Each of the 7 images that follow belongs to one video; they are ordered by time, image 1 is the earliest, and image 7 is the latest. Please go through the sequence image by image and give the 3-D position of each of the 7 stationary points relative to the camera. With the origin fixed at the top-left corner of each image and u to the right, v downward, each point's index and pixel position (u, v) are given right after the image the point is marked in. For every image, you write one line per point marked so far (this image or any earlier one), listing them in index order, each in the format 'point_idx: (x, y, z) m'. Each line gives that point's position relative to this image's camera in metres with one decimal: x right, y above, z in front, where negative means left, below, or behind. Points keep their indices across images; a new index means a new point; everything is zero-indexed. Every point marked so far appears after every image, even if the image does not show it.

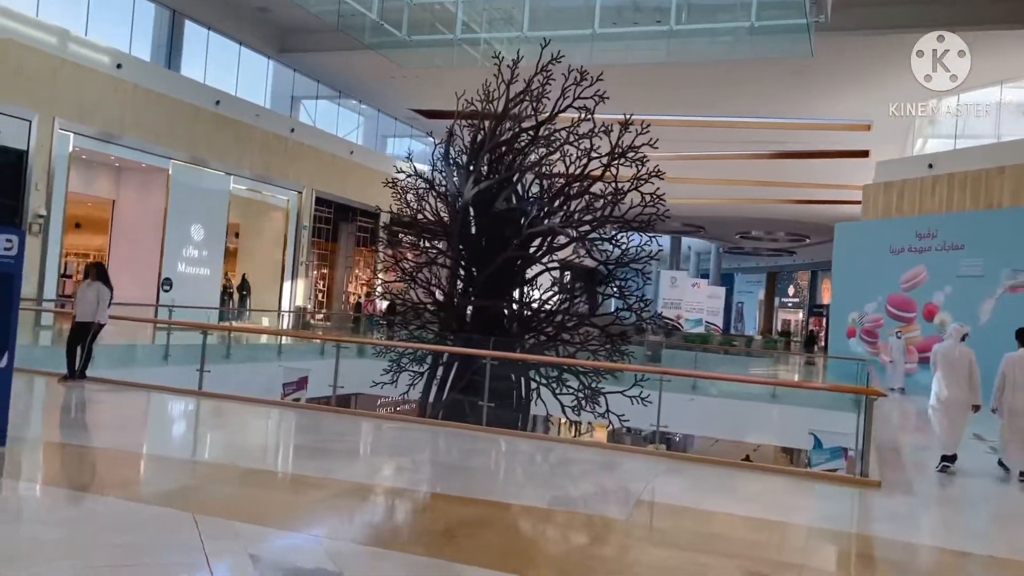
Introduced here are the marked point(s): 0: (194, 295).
0: (-5.9, -0.1, +15.2) m
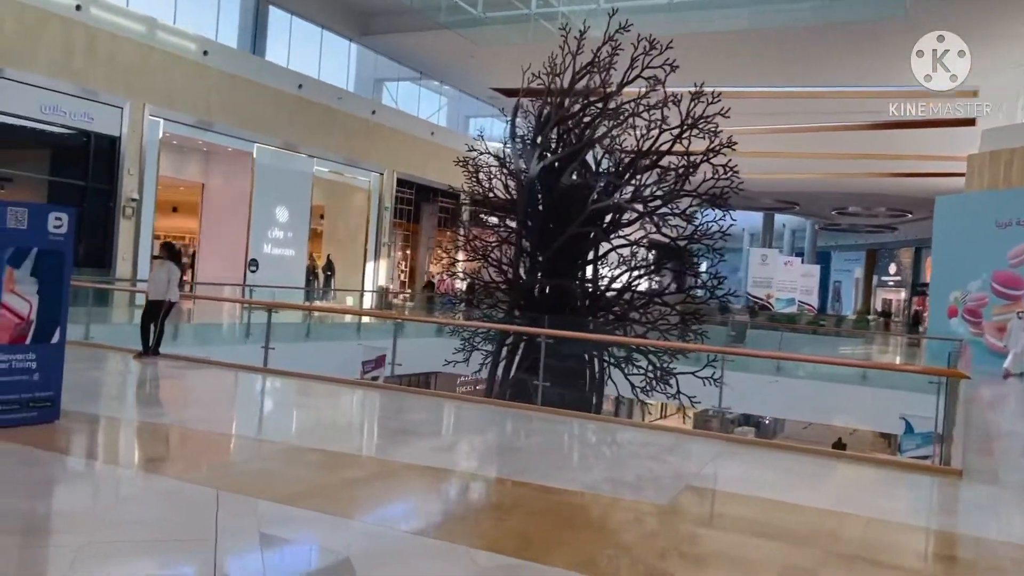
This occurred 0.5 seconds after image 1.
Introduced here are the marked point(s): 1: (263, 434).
0: (-4.4, +0.2, +15.6) m
1: (-1.7, -1.0, +5.7) m
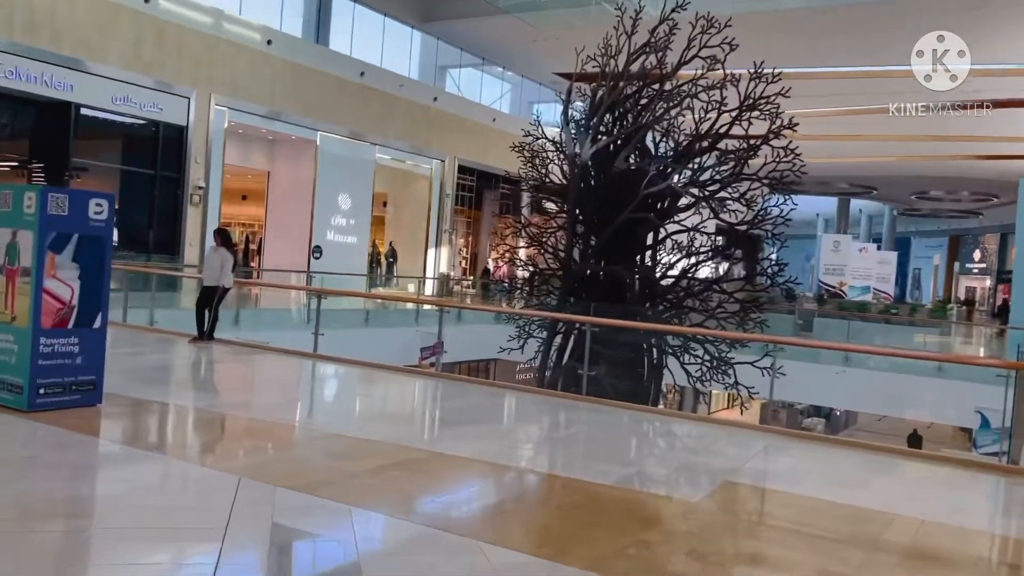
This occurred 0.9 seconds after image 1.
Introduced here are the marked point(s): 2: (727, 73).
0: (-3.3, +0.5, +15.8) m
1: (-1.4, -0.9, +5.7) m
2: (+1.9, +1.9, +7.3) m
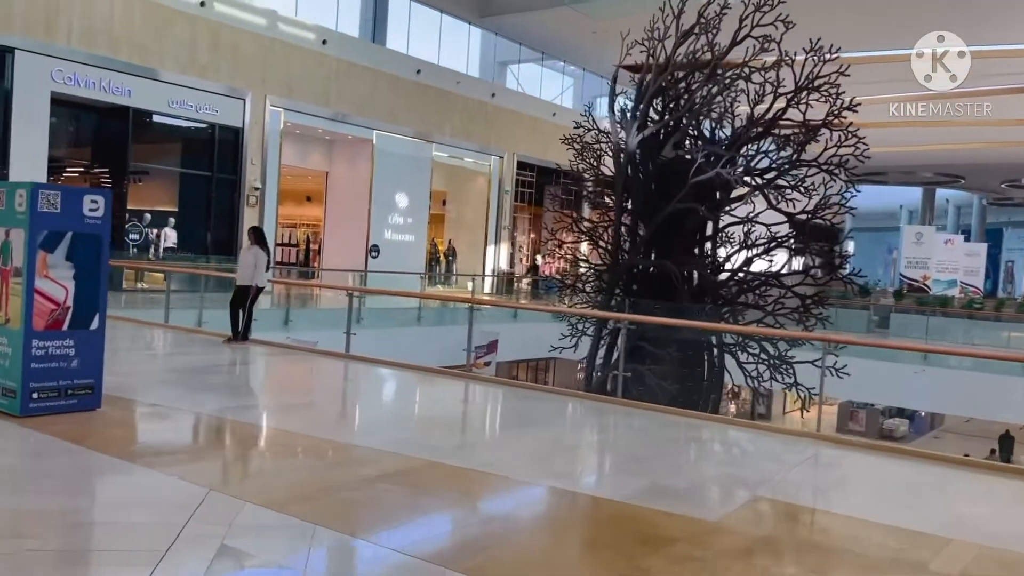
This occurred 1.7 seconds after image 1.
0: (-2.1, +0.5, +15.8) m
1: (-1.1, -0.9, +5.5) m
2: (+2.2, +1.9, +6.8) m
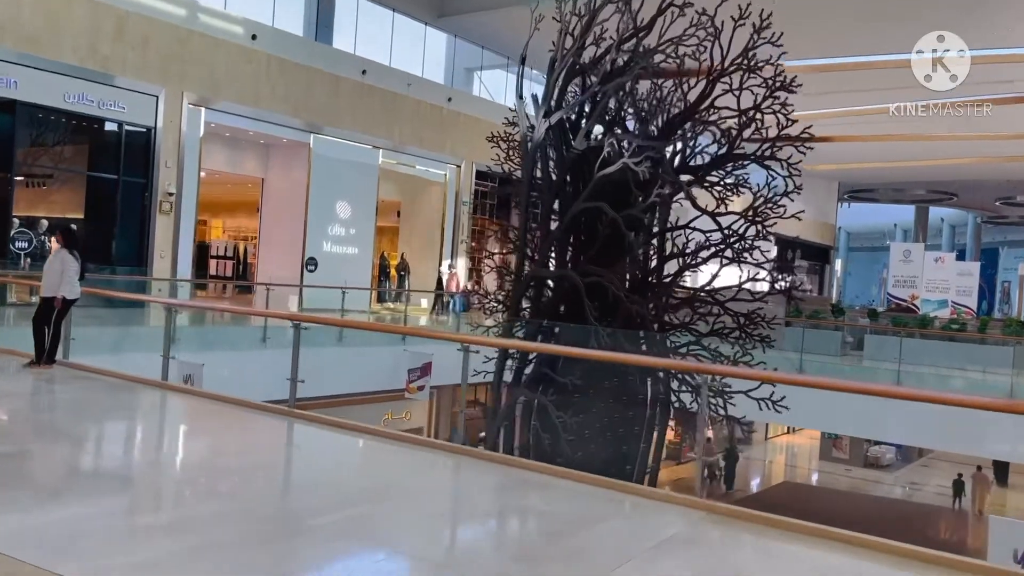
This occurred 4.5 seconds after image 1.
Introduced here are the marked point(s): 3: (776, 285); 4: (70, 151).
0: (-3.0, +0.2, +14.7) m
1: (-2.0, -0.9, +4.4) m
2: (+1.4, +1.8, +5.7) m
3: (+2.0, 0.0, +6.1) m
4: (-5.9, +1.8, +10.6) m
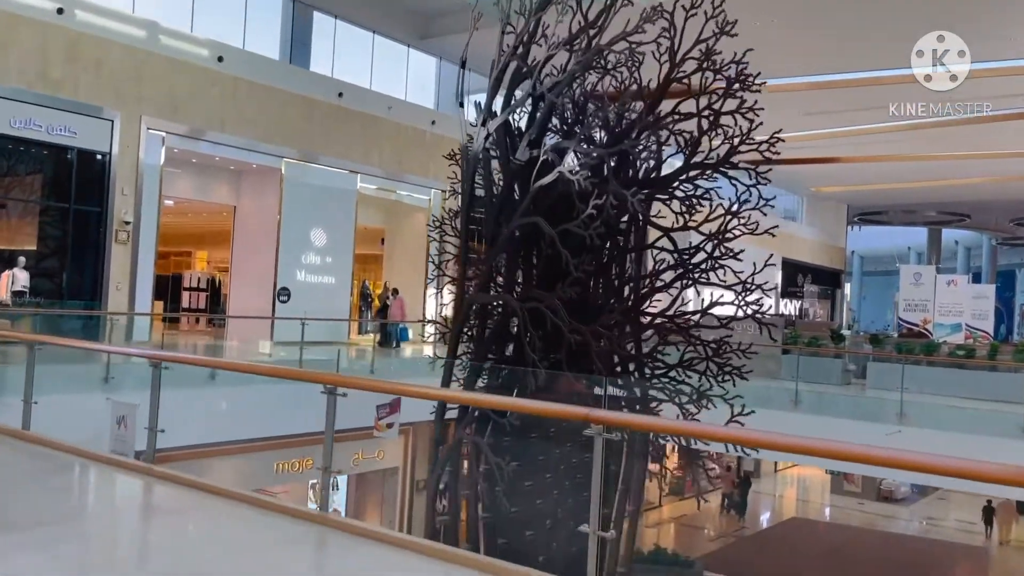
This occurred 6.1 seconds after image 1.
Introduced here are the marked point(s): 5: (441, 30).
0: (-3.2, -0.3, +14.0) m
1: (-2.4, -1.1, +3.7) m
2: (+1.0, +1.7, +5.1) m
3: (+1.6, -0.1, +5.4) m
4: (-6.3, +1.4, +10.1) m
5: (-1.4, +4.8, +15.3) m
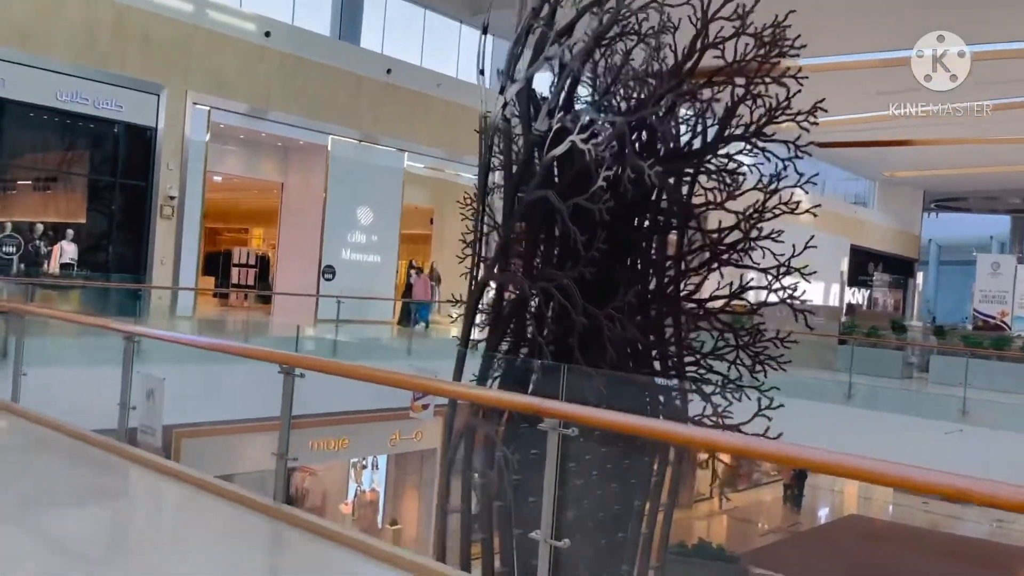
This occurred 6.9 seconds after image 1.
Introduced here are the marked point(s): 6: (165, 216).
0: (-2.5, +0.1, +14.0) m
1: (-2.5, -0.9, +3.6) m
2: (+1.1, +1.8, +4.7) m
3: (+1.6, 0.0, +4.9) m
4: (-5.8, +1.7, +10.2) m
5: (-0.4, +5.2, +15.0) m
6: (-4.7, +1.0, +11.2) m
